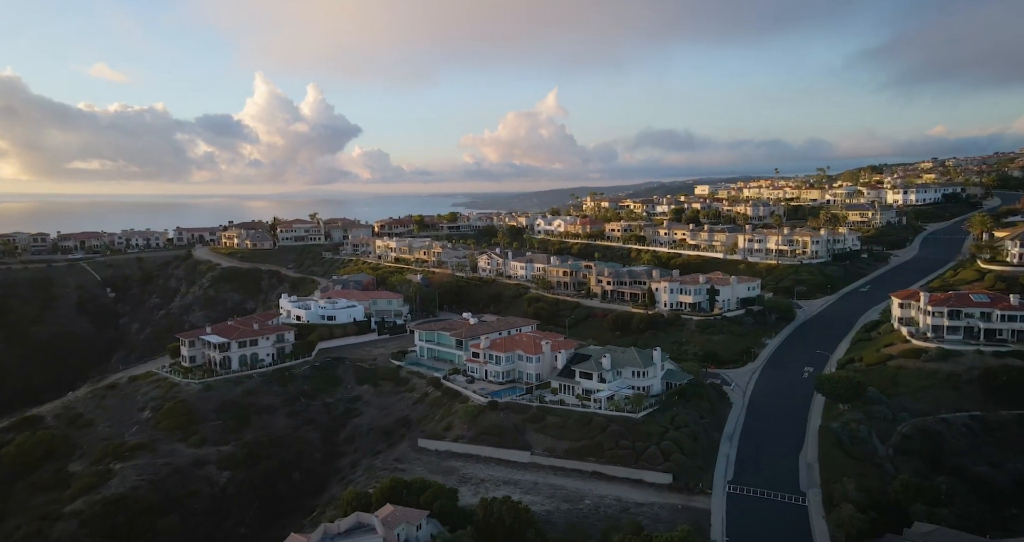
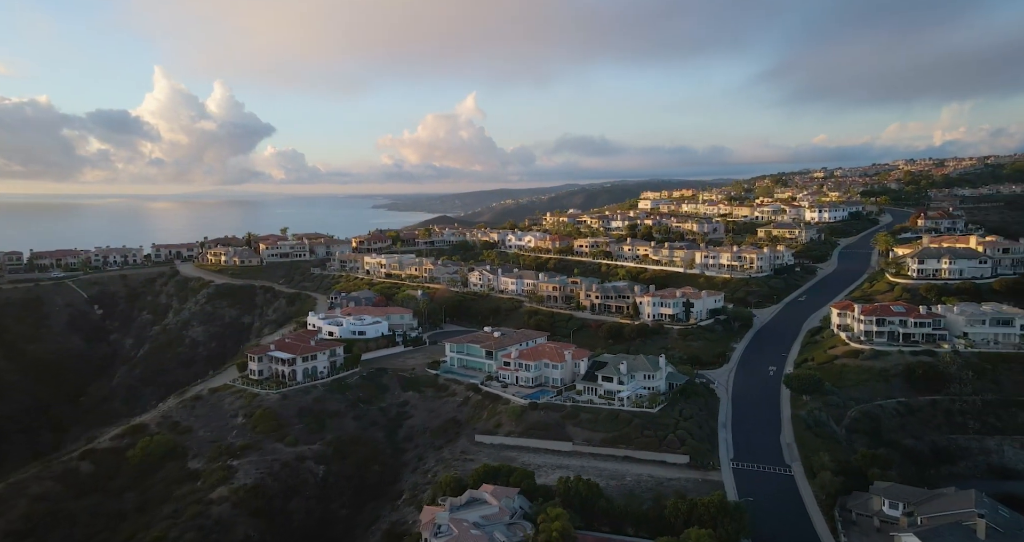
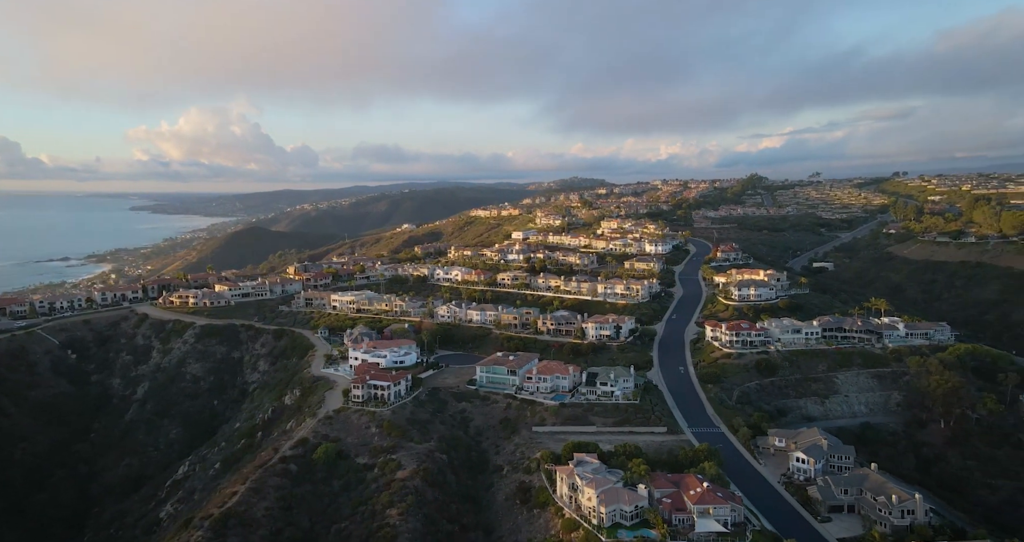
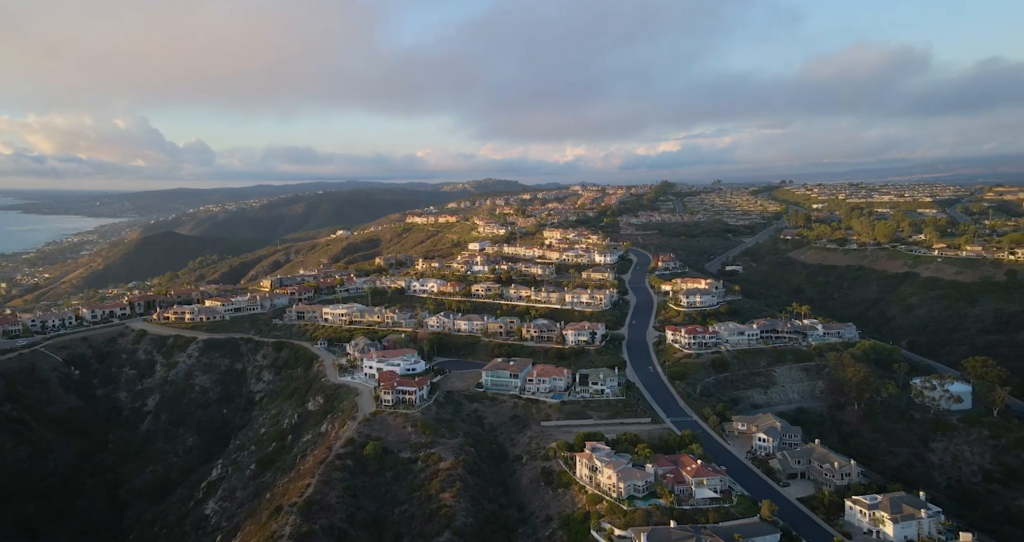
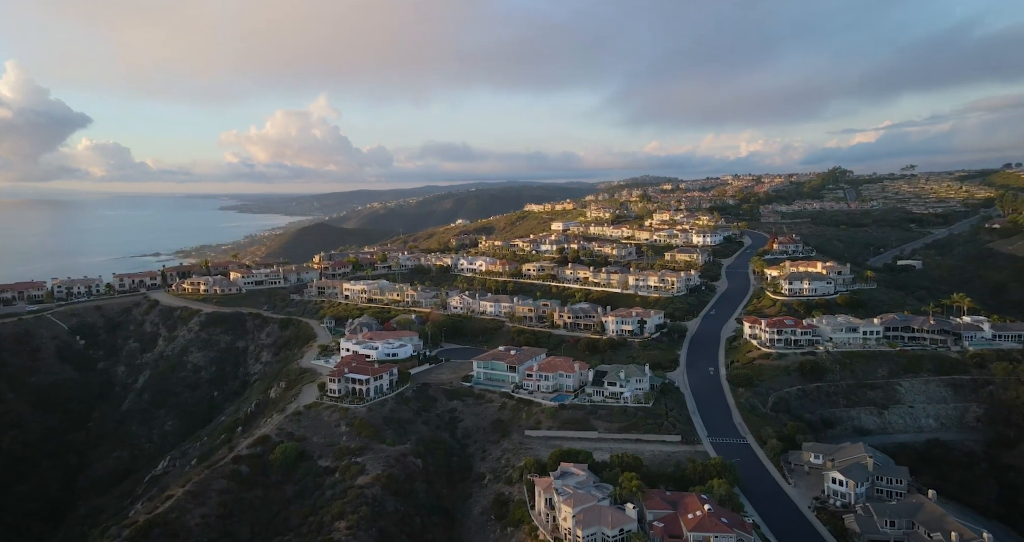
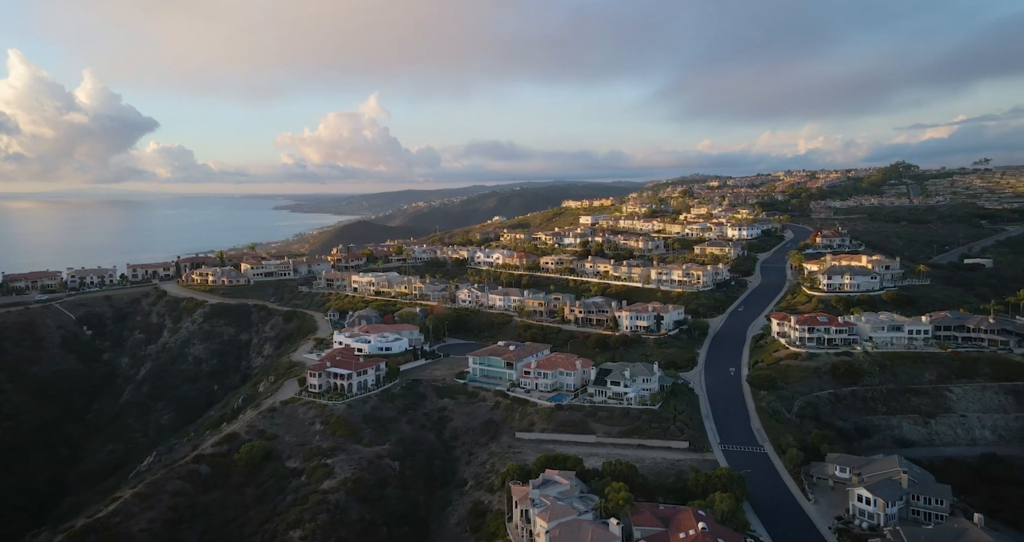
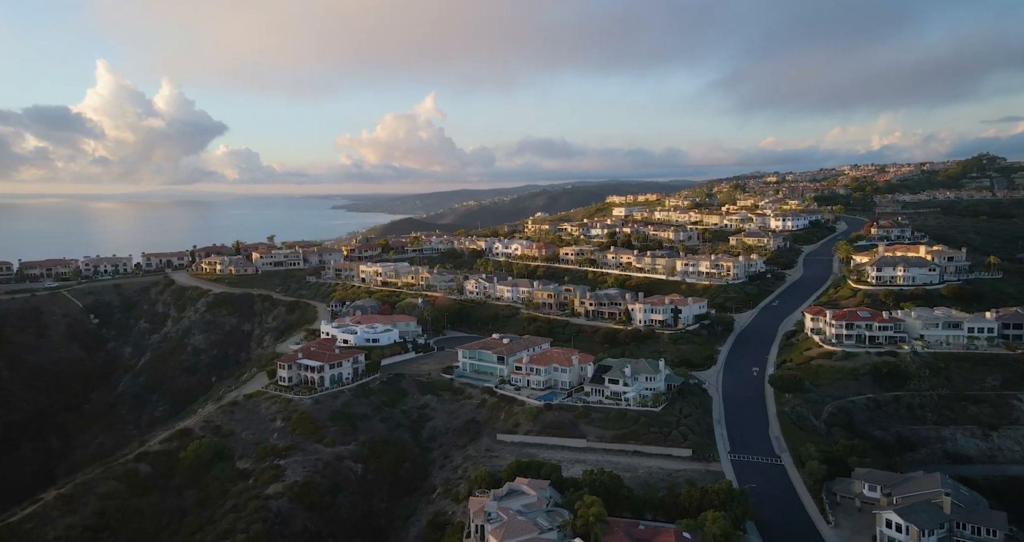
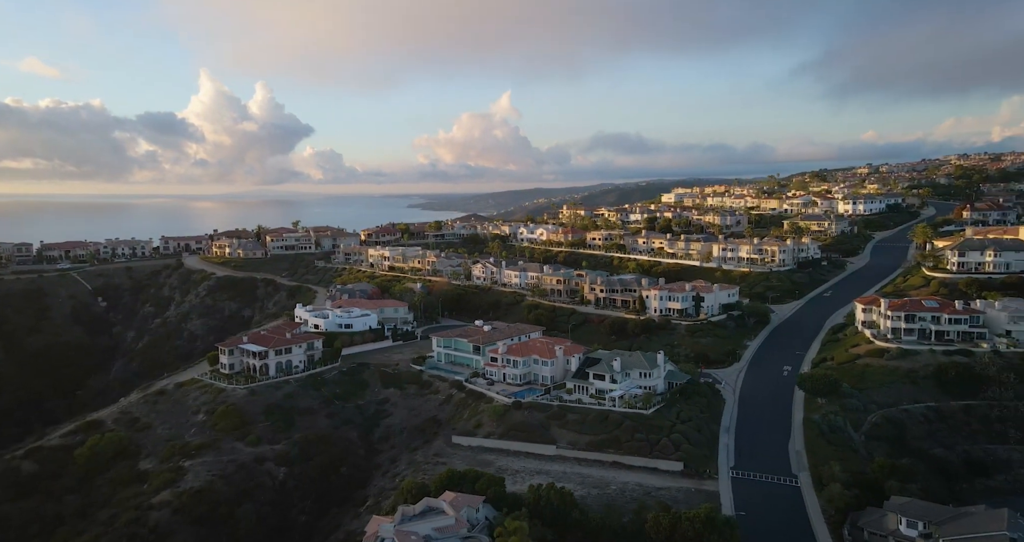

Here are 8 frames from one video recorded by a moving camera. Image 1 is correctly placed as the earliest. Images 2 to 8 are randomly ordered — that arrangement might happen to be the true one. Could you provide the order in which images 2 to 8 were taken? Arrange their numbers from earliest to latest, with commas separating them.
8, 2, 7, 6, 5, 3, 4
